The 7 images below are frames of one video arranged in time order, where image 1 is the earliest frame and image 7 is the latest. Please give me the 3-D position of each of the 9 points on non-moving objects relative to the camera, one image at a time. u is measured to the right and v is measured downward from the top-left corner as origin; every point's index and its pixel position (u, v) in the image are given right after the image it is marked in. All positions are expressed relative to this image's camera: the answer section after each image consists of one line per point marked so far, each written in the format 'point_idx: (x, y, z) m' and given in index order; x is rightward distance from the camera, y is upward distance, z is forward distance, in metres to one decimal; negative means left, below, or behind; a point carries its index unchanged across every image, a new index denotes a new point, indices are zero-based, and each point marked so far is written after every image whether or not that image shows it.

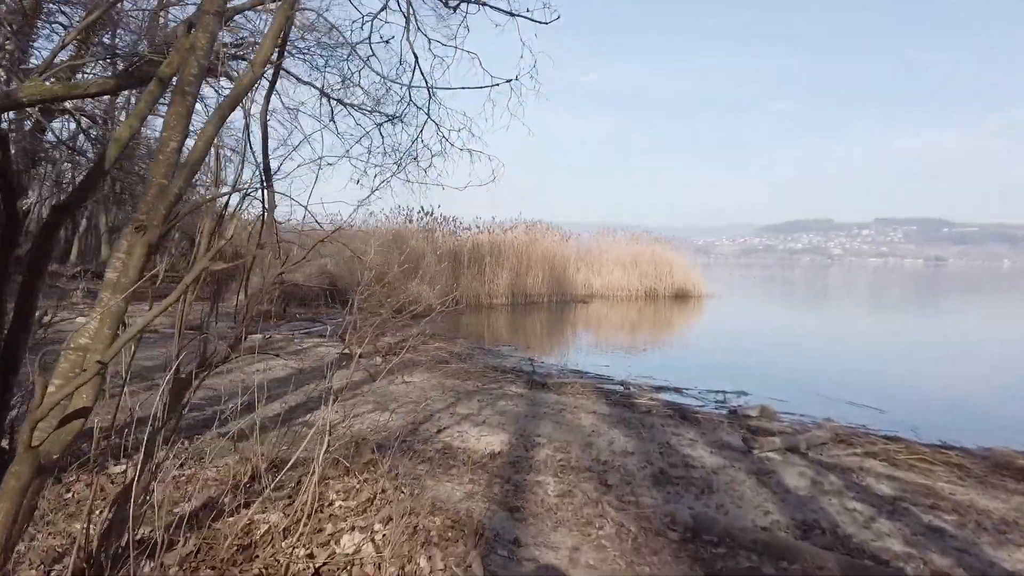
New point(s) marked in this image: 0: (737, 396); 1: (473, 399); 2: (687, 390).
0: (+1.8, -0.9, +6.0) m
1: (-0.2, -0.7, +4.5) m
2: (+1.5, -0.8, +6.2) m
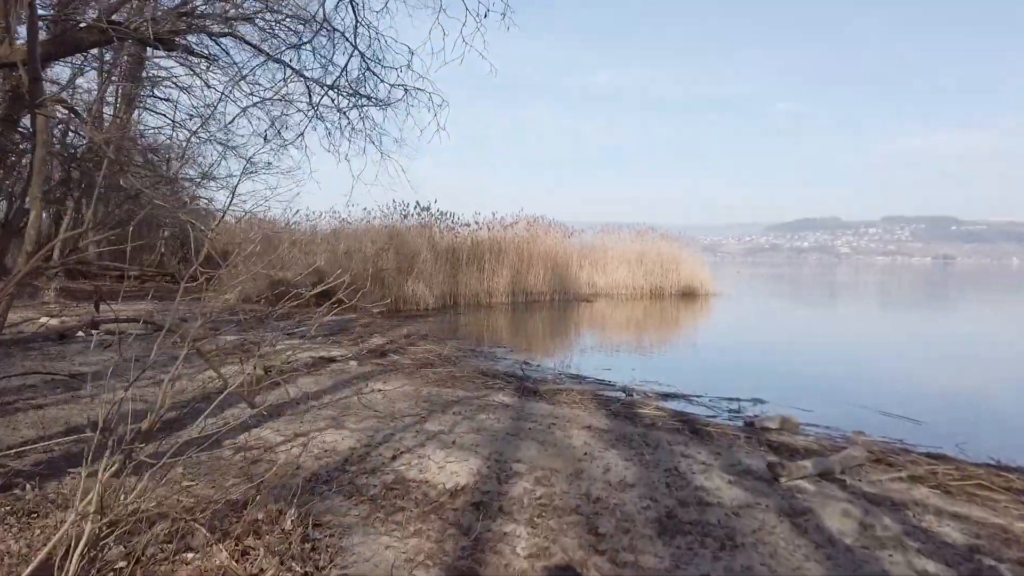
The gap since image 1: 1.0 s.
0: (+1.7, -0.8, +5.4) m
1: (-0.3, -0.6, +3.8) m
2: (+1.4, -0.8, +5.6) m
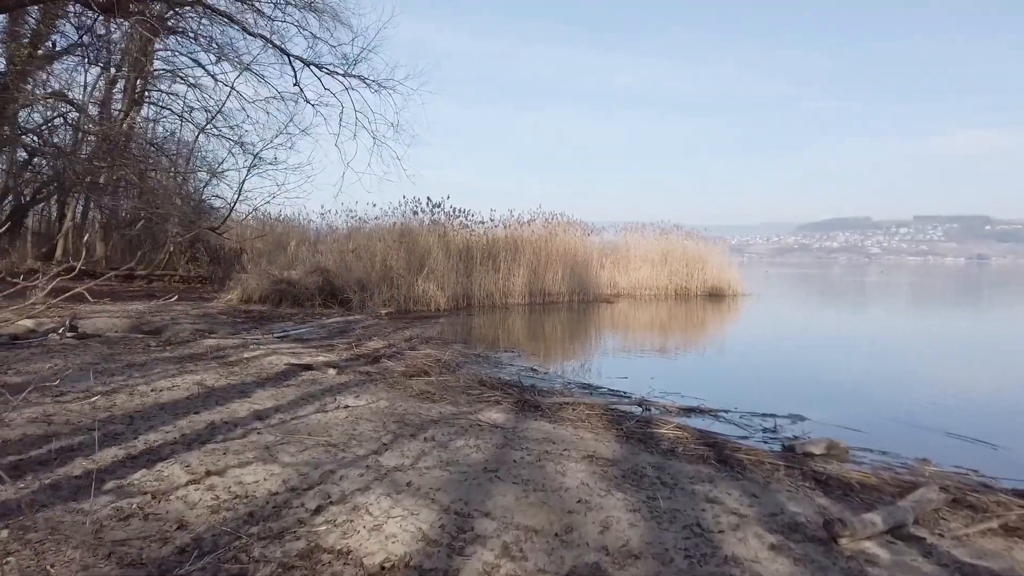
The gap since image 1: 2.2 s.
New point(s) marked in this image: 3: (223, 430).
0: (+1.7, -0.8, +4.6) m
1: (-0.4, -0.6, +3.2) m
2: (+1.4, -0.8, +4.8) m
3: (-1.2, -0.6, +3.0) m
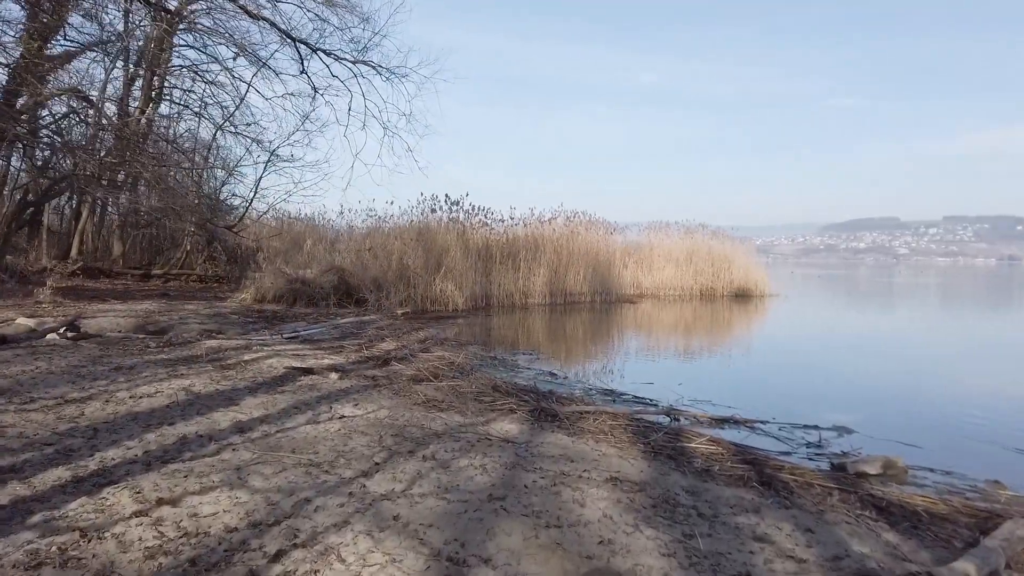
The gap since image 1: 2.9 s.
0: (+1.8, -0.8, +4.2) m
1: (-0.3, -0.6, +2.8) m
2: (+1.5, -0.8, +4.4) m
3: (-1.1, -0.6, +2.6) m
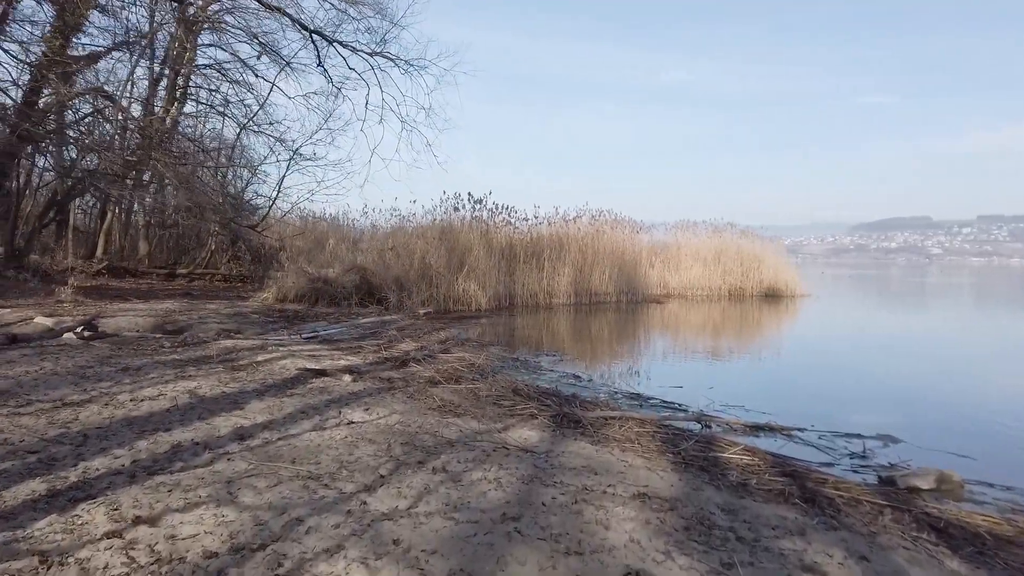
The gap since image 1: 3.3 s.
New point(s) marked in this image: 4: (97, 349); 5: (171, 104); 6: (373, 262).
0: (+1.9, -0.8, +3.9) m
1: (-0.3, -0.6, +2.5) m
2: (+1.6, -0.8, +4.1) m
3: (-1.1, -0.5, +2.5) m
4: (-3.0, -0.4, +5.3) m
5: (-4.9, +2.6, +10.6) m
6: (-2.3, +0.4, +12.2) m
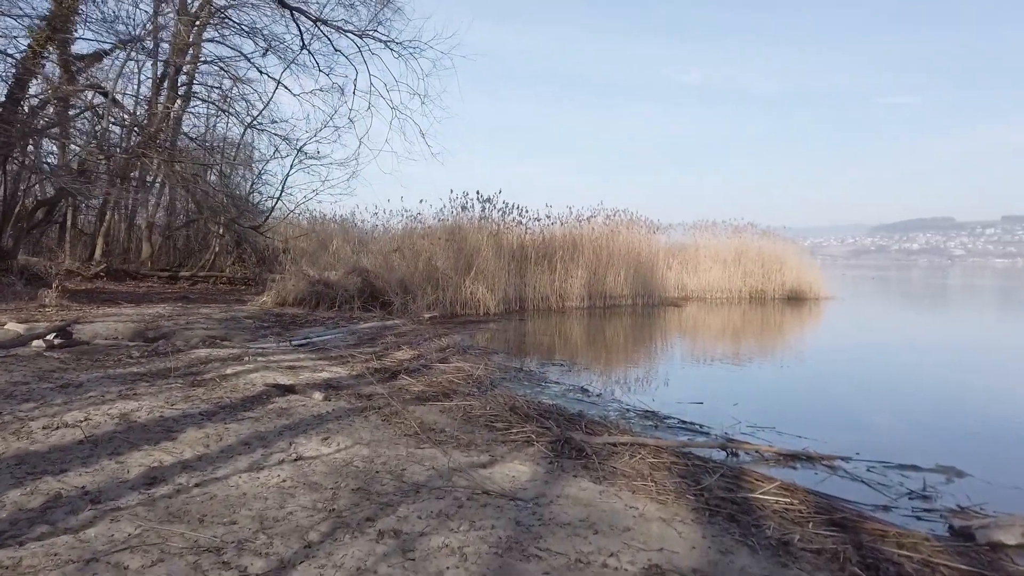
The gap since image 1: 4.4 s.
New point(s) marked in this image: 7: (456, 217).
0: (+1.9, -0.8, +3.3) m
1: (-0.4, -0.6, +2.0) m
2: (+1.5, -0.8, +3.5) m
3: (-1.1, -0.6, +1.9) m
4: (-3.0, -0.5, +4.8) m
5: (-4.8, +2.6, +10.1) m
6: (-2.1, +0.4, +11.6) m
7: (-1.0, +1.2, +12.8) m
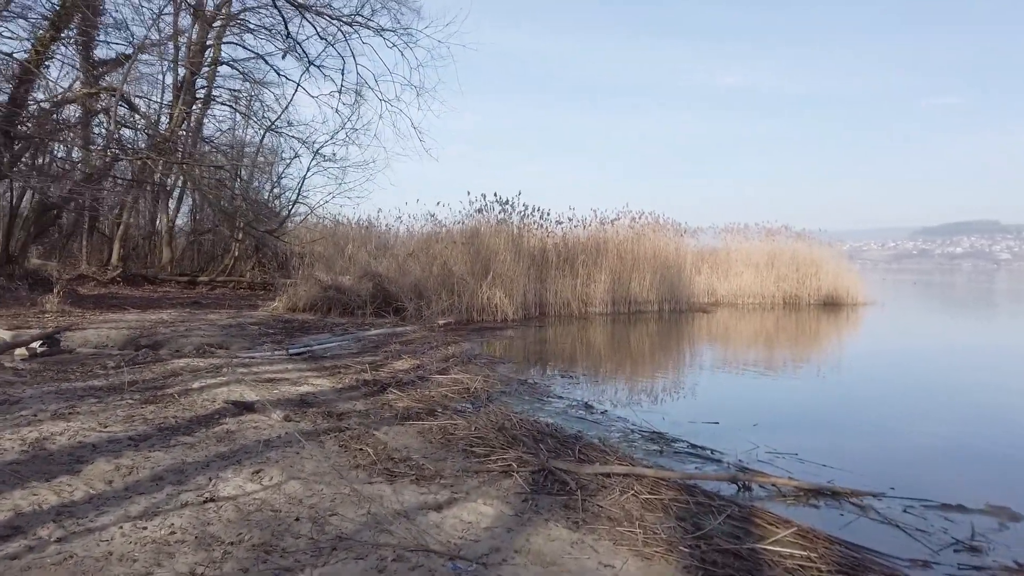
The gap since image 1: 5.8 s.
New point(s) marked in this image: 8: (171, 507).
0: (+1.8, -0.9, +2.7) m
1: (-0.5, -0.6, +1.5) m
2: (+1.4, -0.8, +3.0) m
3: (-1.3, -0.6, +1.5) m
4: (-3.0, -0.5, +4.5) m
5: (-4.6, +2.5, +9.9) m
6: (-1.9, +0.3, +11.3) m
7: (-0.7, +1.1, +12.4) m
8: (-0.9, -0.6, +2.1) m
